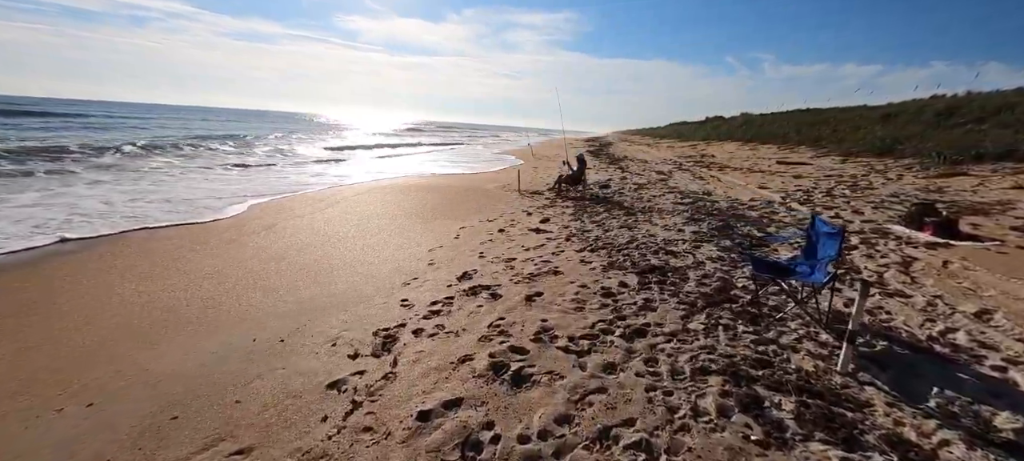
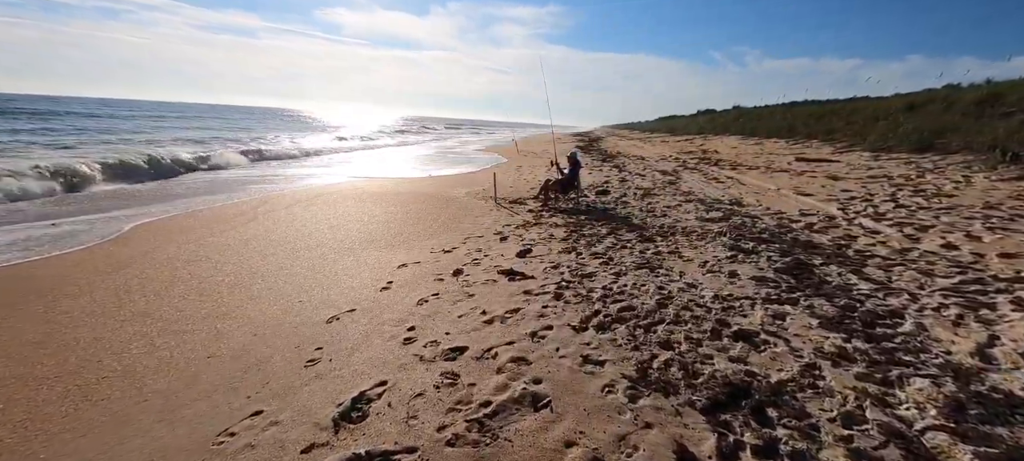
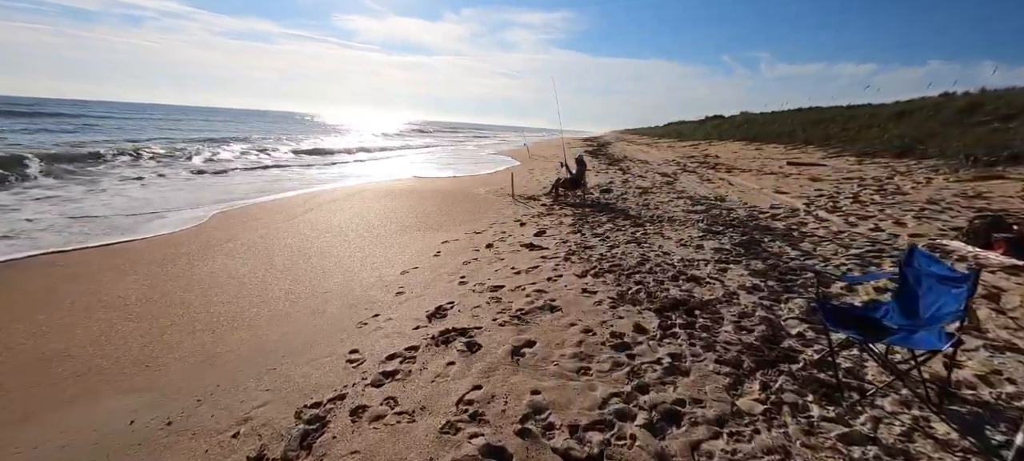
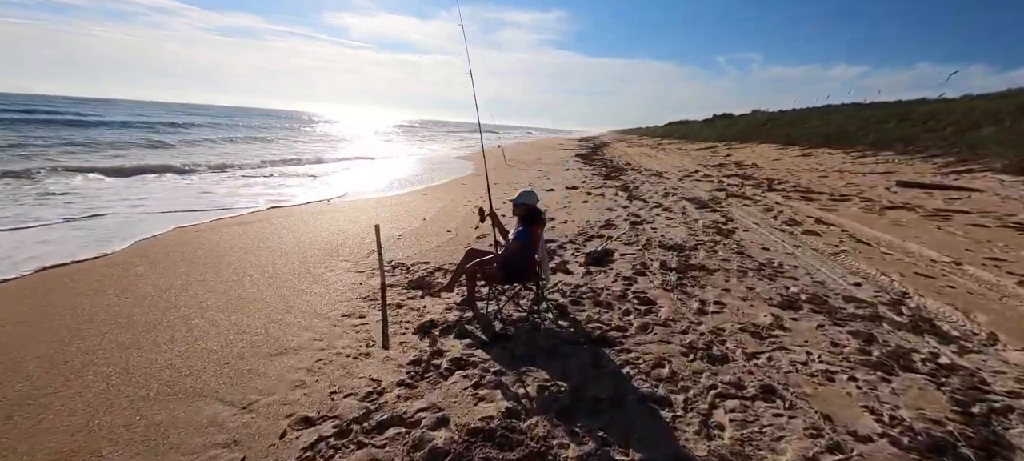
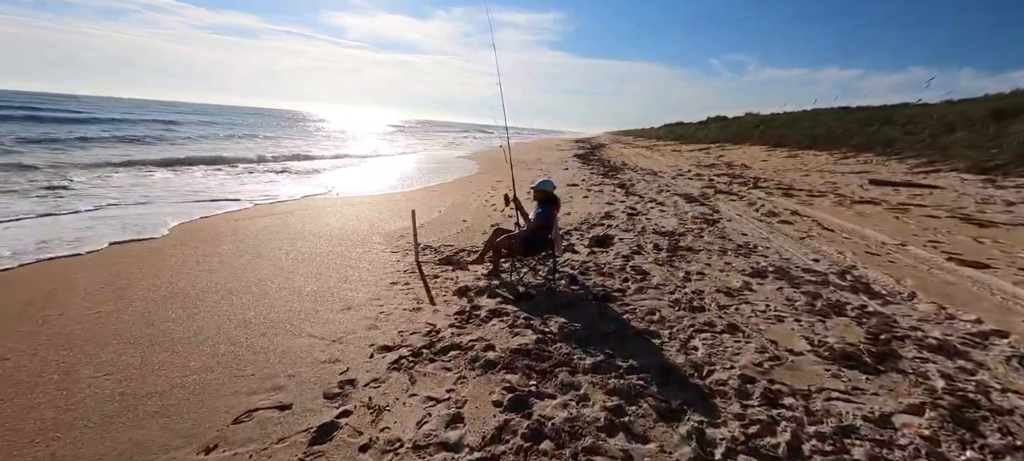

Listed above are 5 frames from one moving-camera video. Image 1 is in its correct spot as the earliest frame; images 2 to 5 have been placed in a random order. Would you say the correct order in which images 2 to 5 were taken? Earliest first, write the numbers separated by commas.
3, 2, 5, 4
